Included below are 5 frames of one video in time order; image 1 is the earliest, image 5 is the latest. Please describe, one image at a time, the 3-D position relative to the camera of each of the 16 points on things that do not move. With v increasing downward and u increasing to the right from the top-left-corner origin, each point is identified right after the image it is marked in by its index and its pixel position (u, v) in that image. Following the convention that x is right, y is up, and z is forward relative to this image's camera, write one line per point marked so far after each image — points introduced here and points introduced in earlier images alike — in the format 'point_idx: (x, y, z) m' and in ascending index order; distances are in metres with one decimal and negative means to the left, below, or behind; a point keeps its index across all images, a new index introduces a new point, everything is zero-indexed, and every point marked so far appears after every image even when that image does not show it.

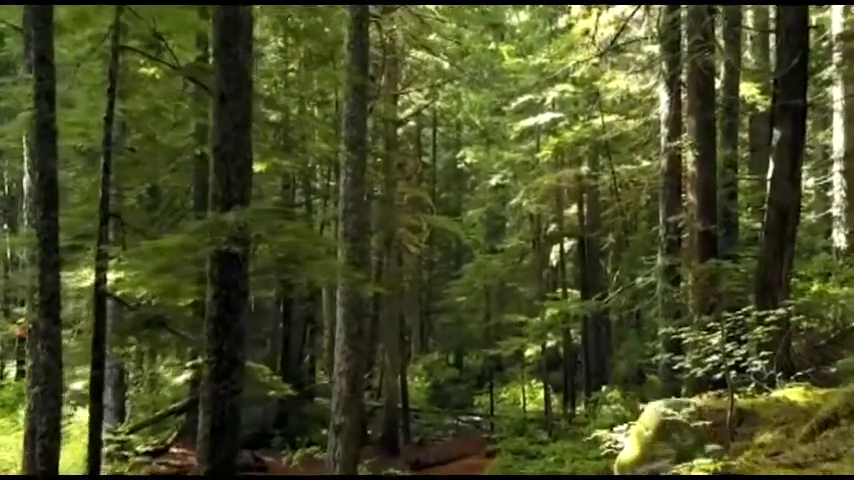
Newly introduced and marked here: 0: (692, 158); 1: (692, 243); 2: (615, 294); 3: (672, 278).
0: (+4.4, +1.4, +14.0) m
1: (+4.4, -0.1, +13.7) m
2: (+3.4, -1.0, +15.3) m
3: (+4.2, -0.7, +14.3) m
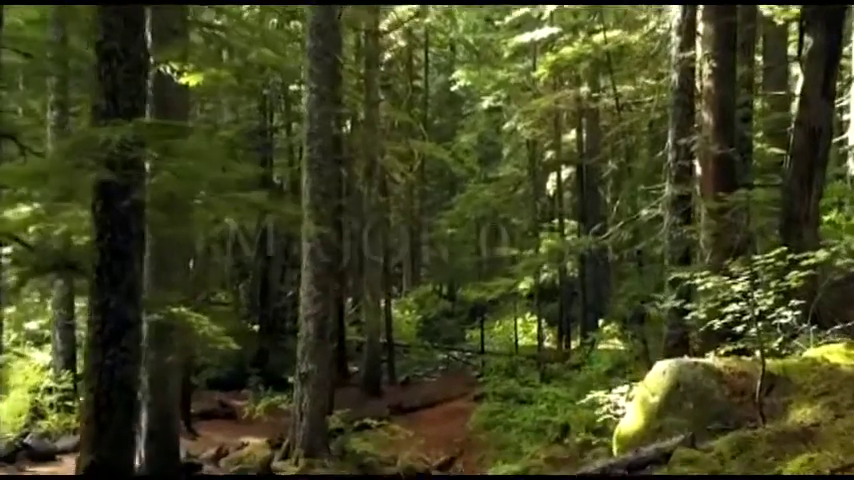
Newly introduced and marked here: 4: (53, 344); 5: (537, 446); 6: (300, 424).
0: (+4.1, +2.4, +12.0) m
1: (+4.0, +1.0, +11.8) m
2: (+3.0, +0.2, +13.5) m
3: (+3.8, +0.4, +12.6) m
4: (-7.4, -2.0, +16.5) m
5: (+1.9, -3.6, +14.4) m
6: (-2.1, -3.1, +13.9) m
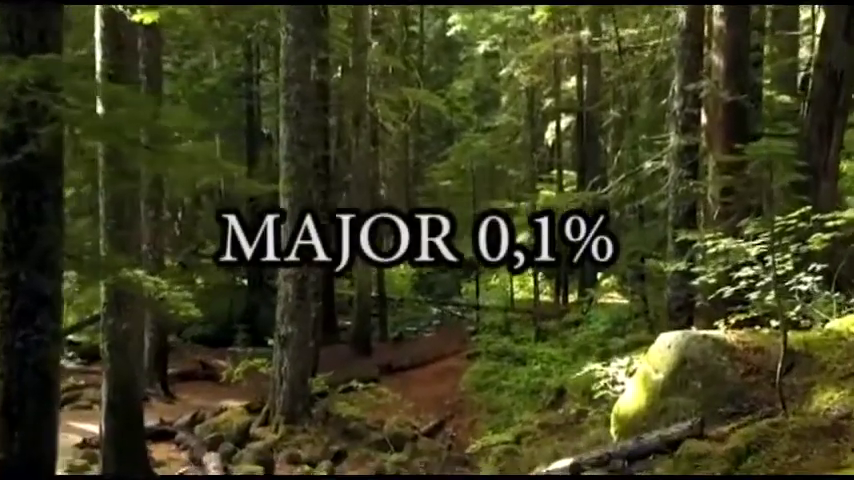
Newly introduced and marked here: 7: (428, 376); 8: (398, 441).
0: (+3.8, +3.0, +10.9) m
1: (+3.8, +1.6, +10.8) m
2: (+2.8, +0.9, +12.6) m
3: (+3.6, +1.1, +11.6) m
4: (-7.6, -1.2, +15.7) m
5: (+1.7, -2.8, +13.7) m
6: (-2.3, -2.4, +13.2) m
7: (0.0, -3.0, +18.3) m
8: (-0.5, -3.2, +13.2) m
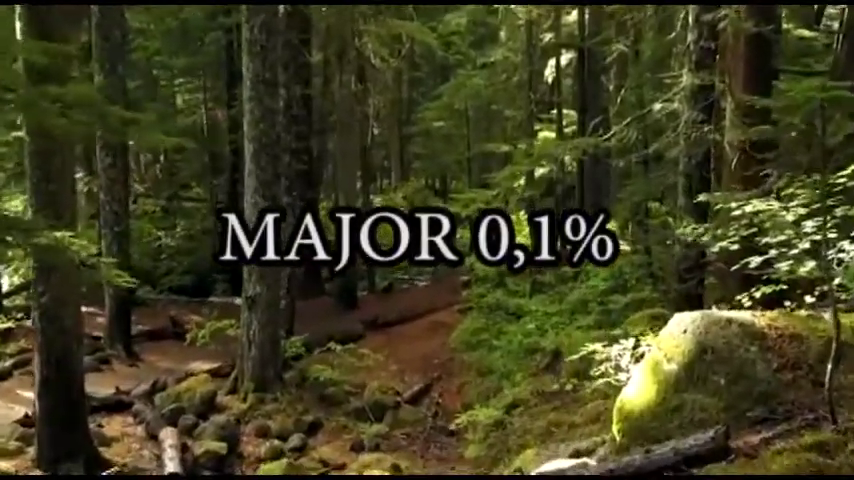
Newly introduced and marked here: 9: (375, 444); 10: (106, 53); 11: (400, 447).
0: (+3.6, +3.6, +9.4) m
1: (+3.5, +2.1, +9.4) m
2: (+2.6, +1.5, +11.2) m
3: (+3.4, +1.6, +10.2) m
4: (-7.8, -0.3, +14.4) m
5: (+1.4, -2.1, +12.6) m
6: (-2.6, -1.6, +12.0) m
7: (-0.2, -1.9, +17.2) m
8: (-0.7, -2.5, +12.1) m
9: (-0.7, -2.7, +11.0) m
10: (-5.5, +3.2, +14.1) m
11: (-0.3, -2.7, +11.0) m
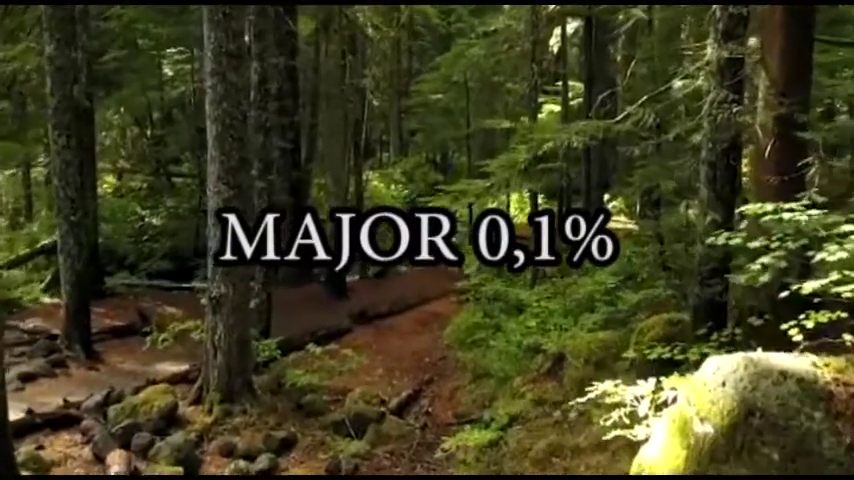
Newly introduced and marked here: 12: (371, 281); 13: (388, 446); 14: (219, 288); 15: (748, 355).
0: (+3.4, +3.5, +7.9) m
1: (+3.4, +2.1, +8.0) m
2: (+2.4, +1.6, +9.8) m
3: (+3.2, +1.7, +8.8) m
4: (-8.0, -0.1, +13.1) m
5: (+1.3, -2.0, +11.3) m
6: (-2.7, -1.6, +10.8) m
7: (-0.4, -1.6, +15.9) m
8: (-0.9, -2.4, +10.9) m
9: (-0.9, -2.6, +9.7) m
10: (-5.6, +3.3, +12.7) m
11: (-0.5, -2.7, +9.8) m
12: (-1.4, -1.0, +20.1) m
13: (-0.5, -2.6, +10.4) m
14: (-2.6, -0.6, +10.5) m
15: (+1.8, -0.6, +4.6) m
